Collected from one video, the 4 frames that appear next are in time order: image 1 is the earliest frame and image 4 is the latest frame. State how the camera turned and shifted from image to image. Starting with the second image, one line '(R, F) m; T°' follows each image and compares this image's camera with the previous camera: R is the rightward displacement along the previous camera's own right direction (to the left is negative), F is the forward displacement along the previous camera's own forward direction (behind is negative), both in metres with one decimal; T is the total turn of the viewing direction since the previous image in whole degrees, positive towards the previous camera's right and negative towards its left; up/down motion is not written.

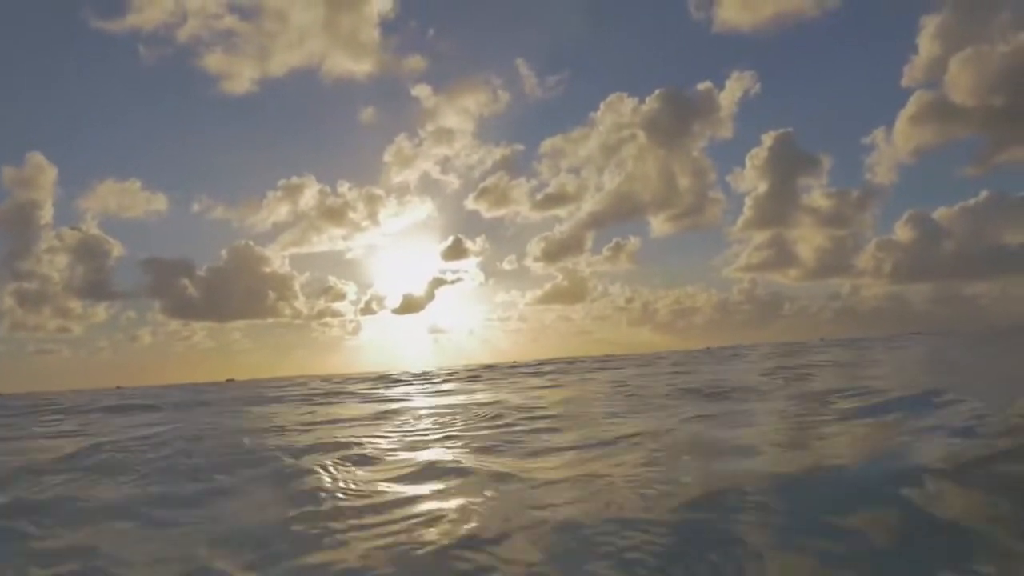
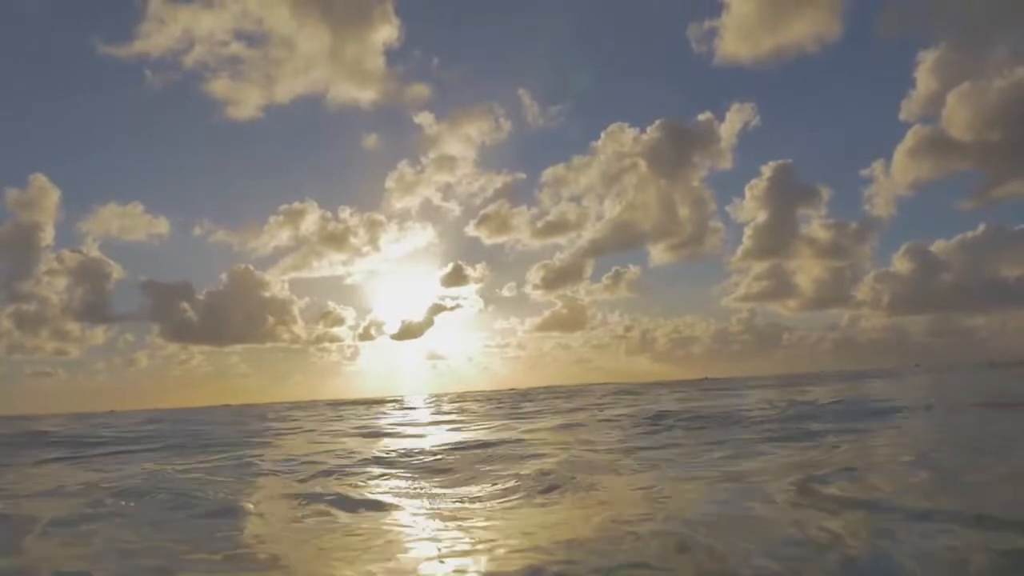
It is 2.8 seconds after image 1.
(-1.3, -0.1) m; 0°
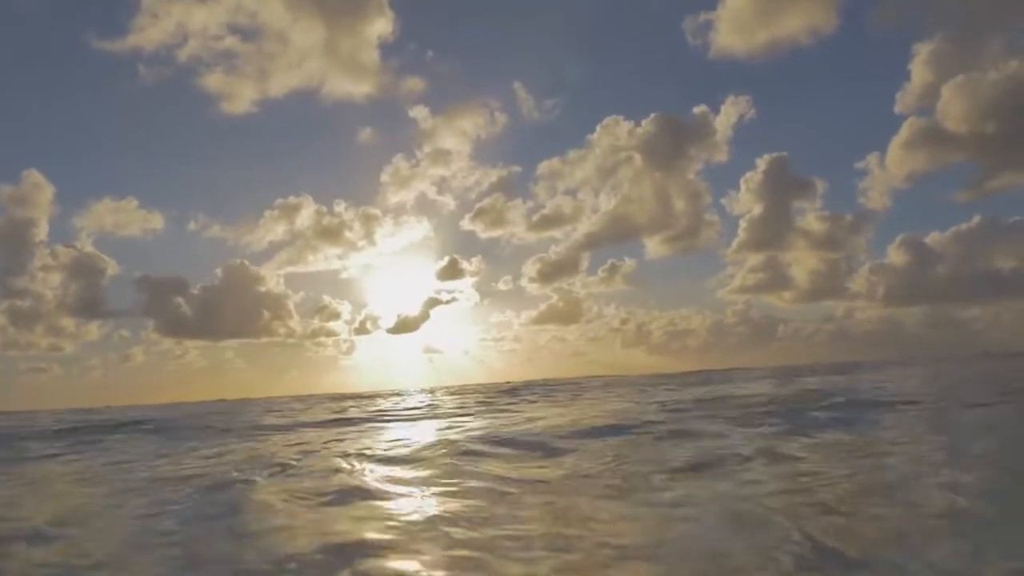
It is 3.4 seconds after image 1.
(+0.6, -0.1) m; 0°
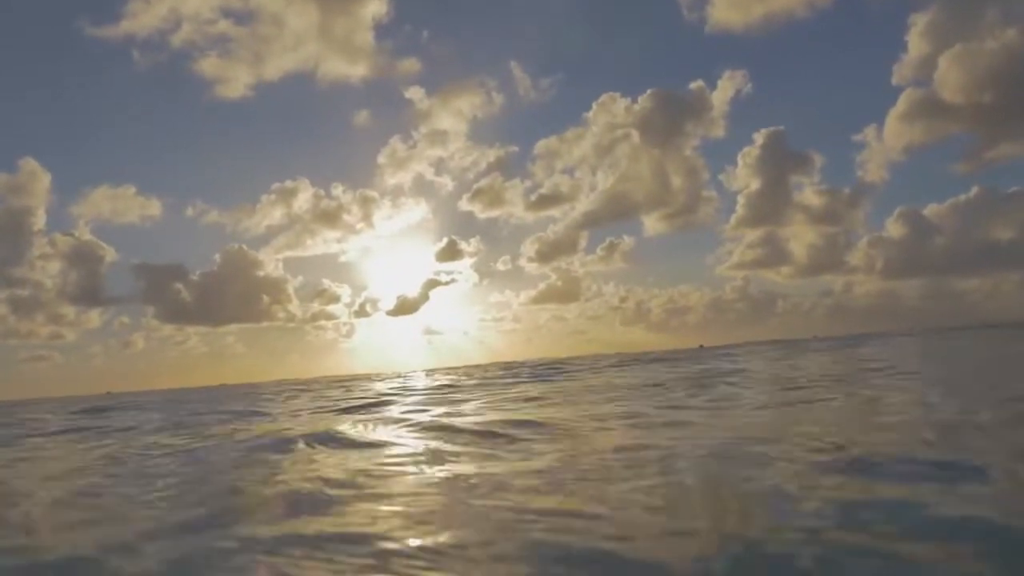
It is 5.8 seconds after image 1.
(+0.2, -0.3) m; 0°
